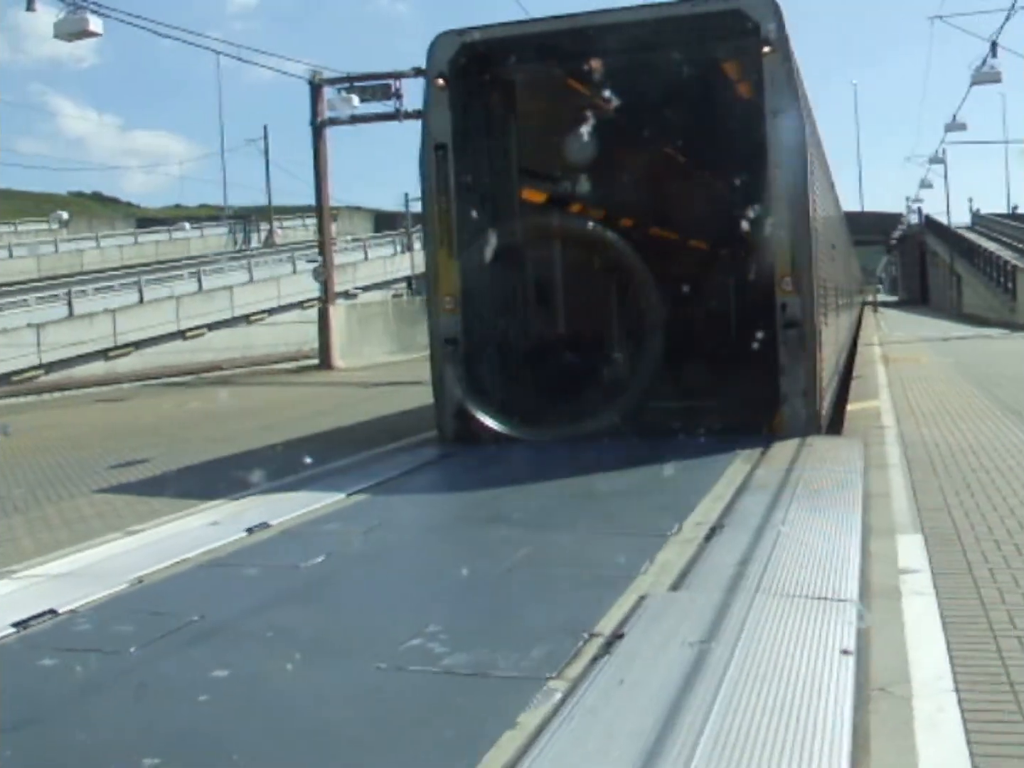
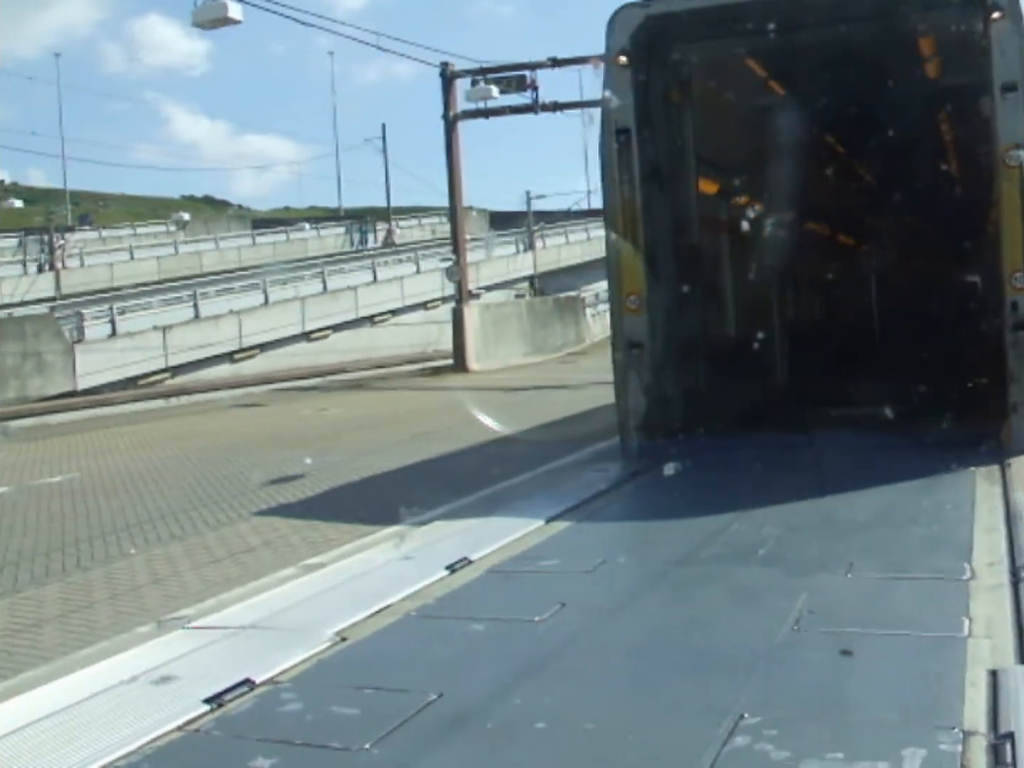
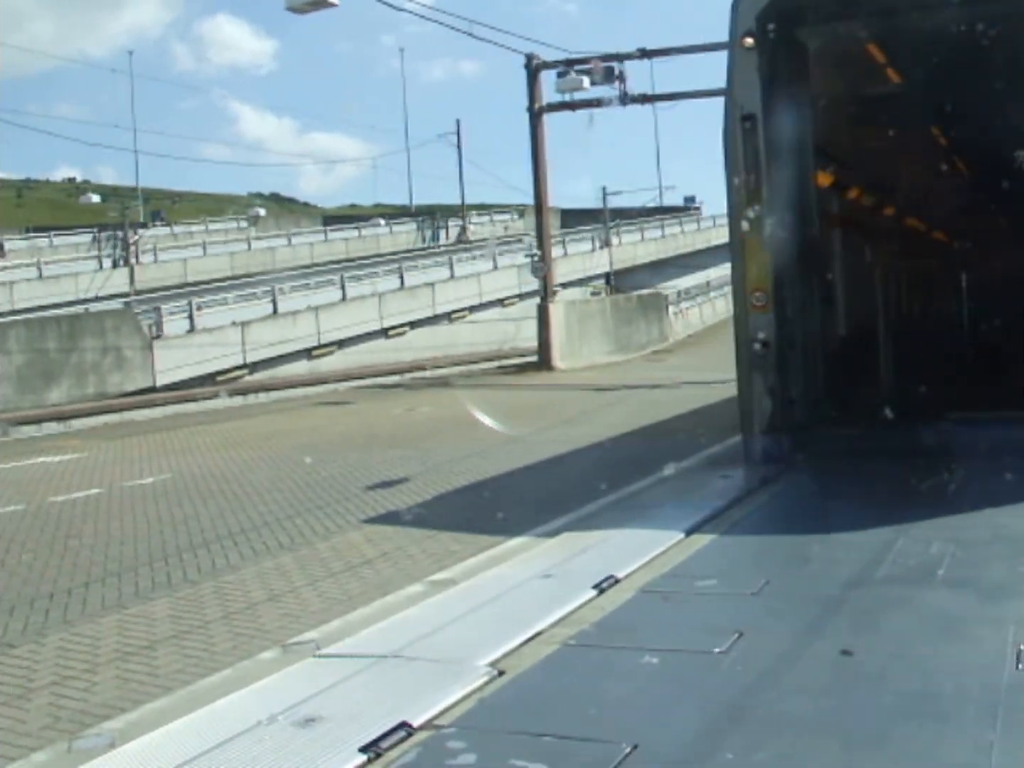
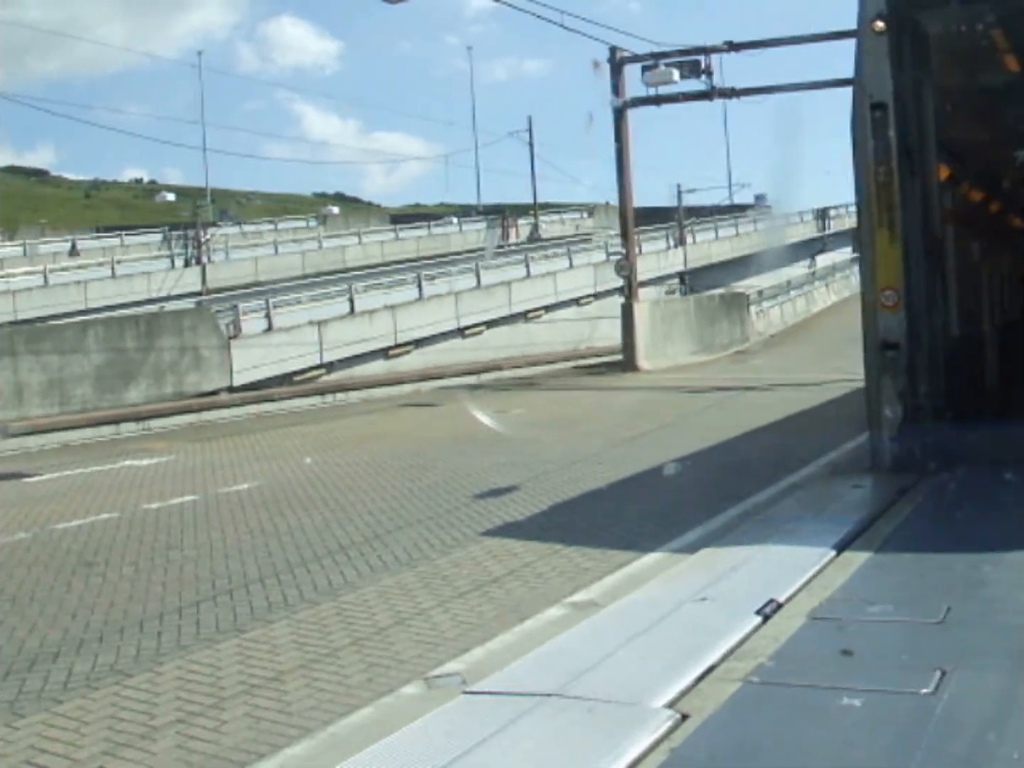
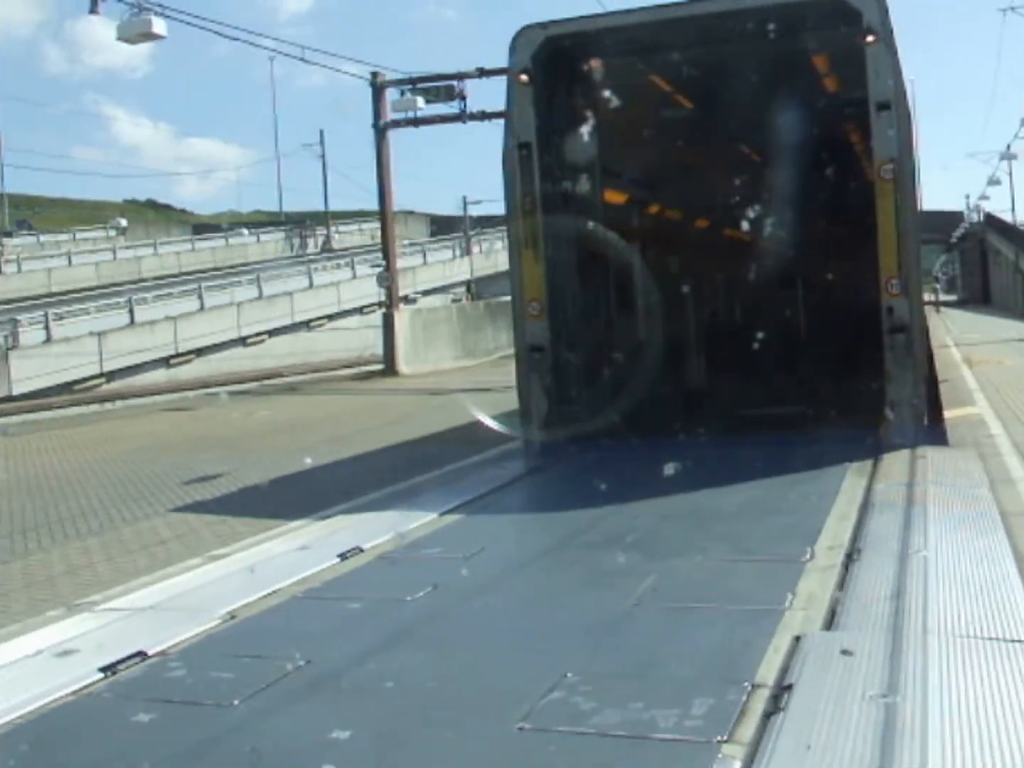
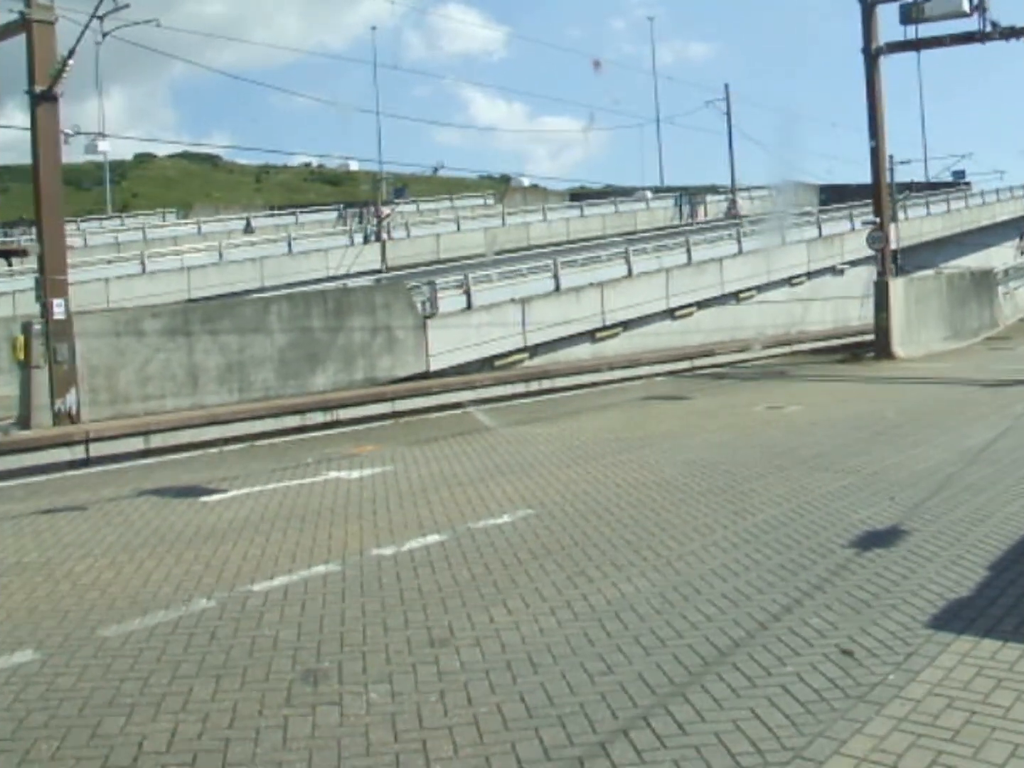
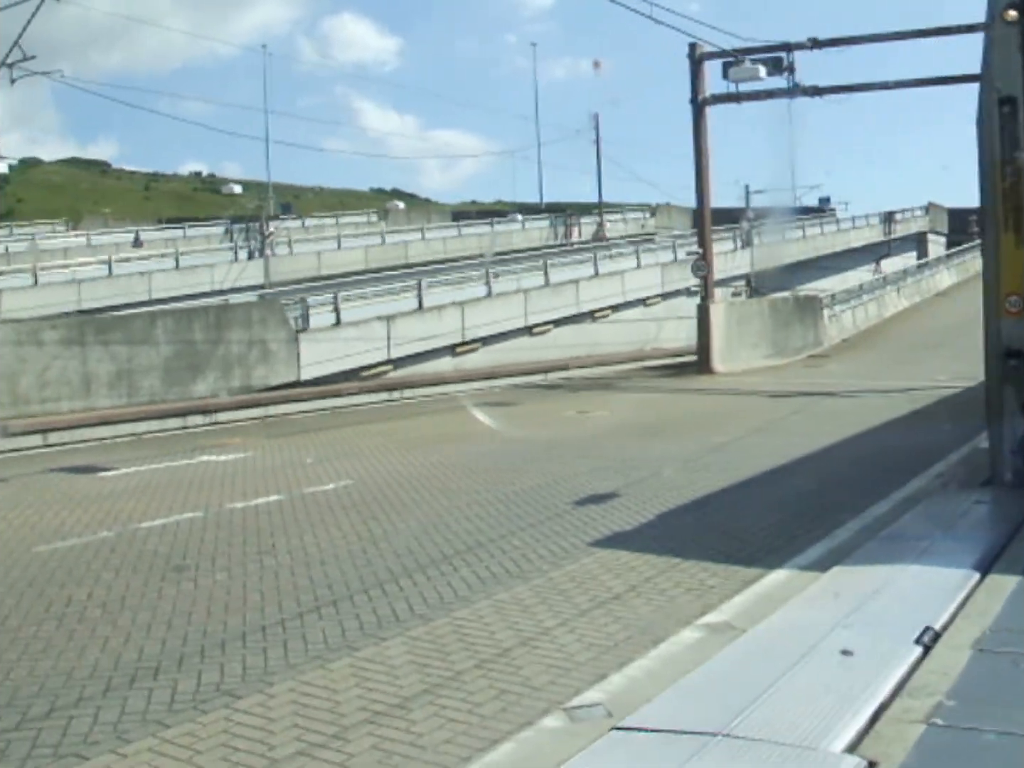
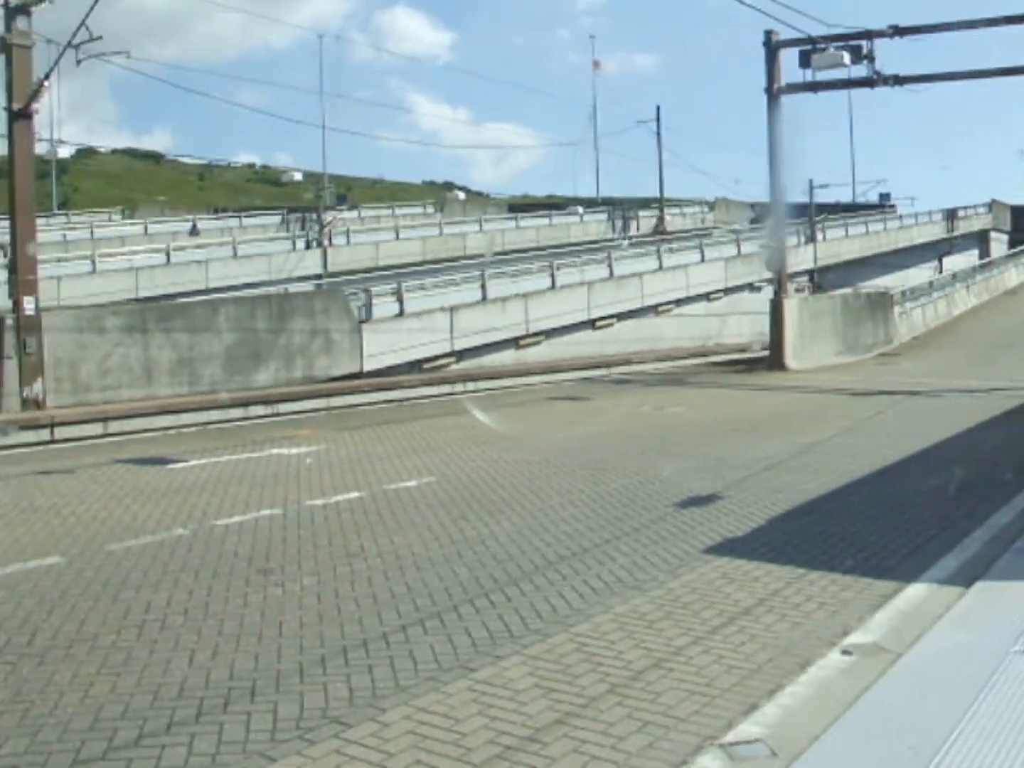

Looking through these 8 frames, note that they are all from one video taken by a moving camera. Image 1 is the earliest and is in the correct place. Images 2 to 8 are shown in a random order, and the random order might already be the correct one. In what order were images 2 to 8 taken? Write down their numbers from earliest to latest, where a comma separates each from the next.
5, 2, 3, 4, 7, 8, 6
